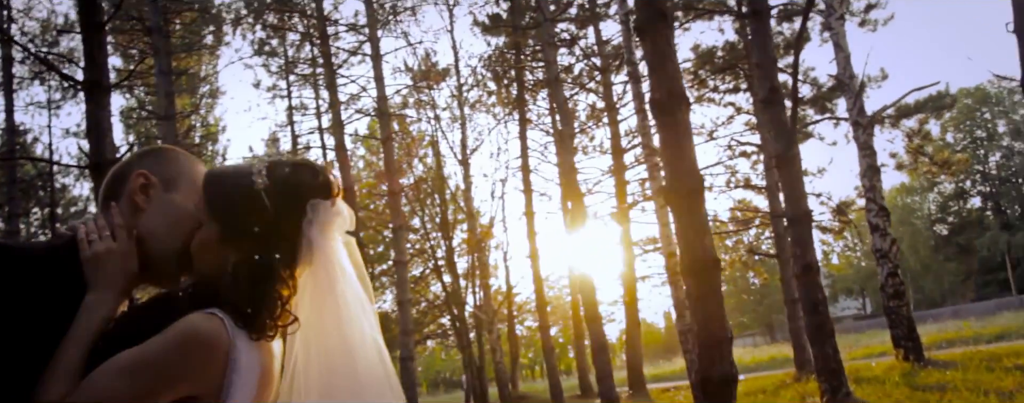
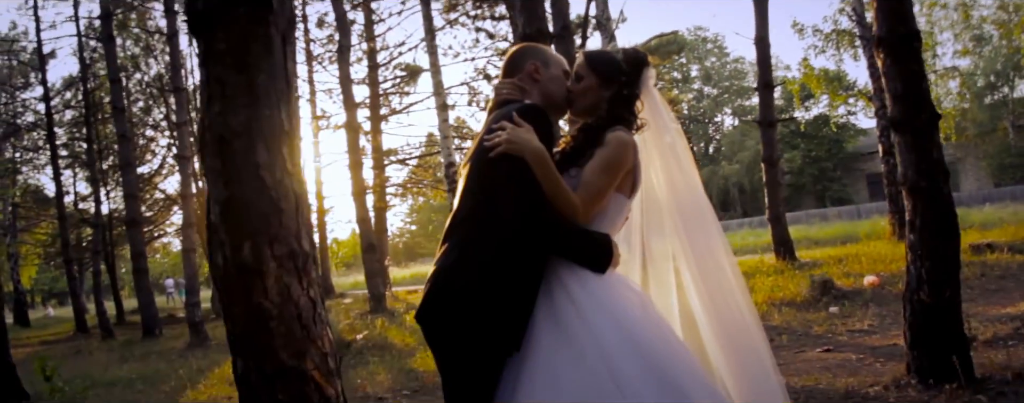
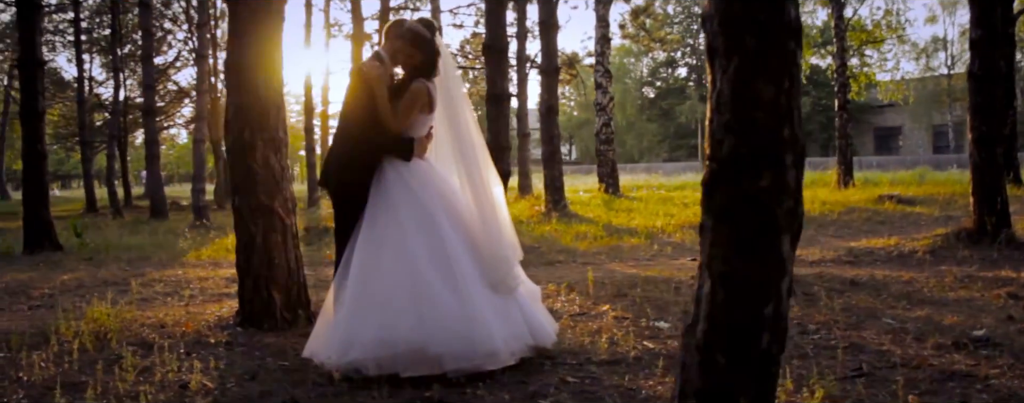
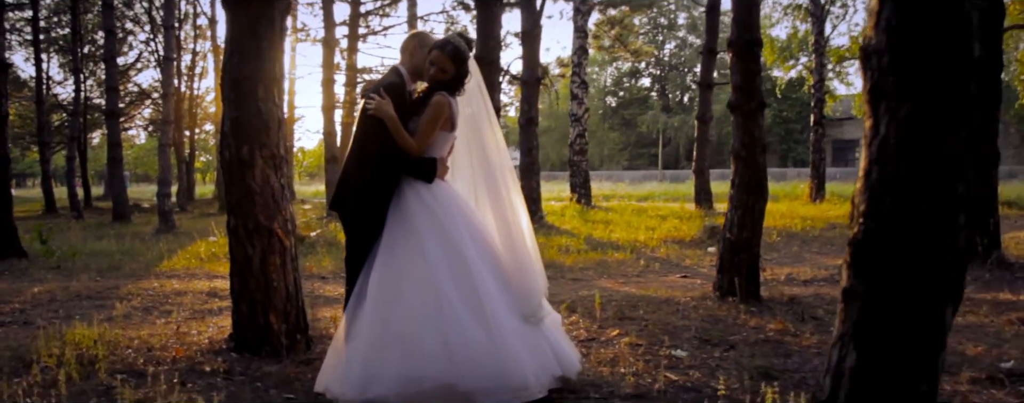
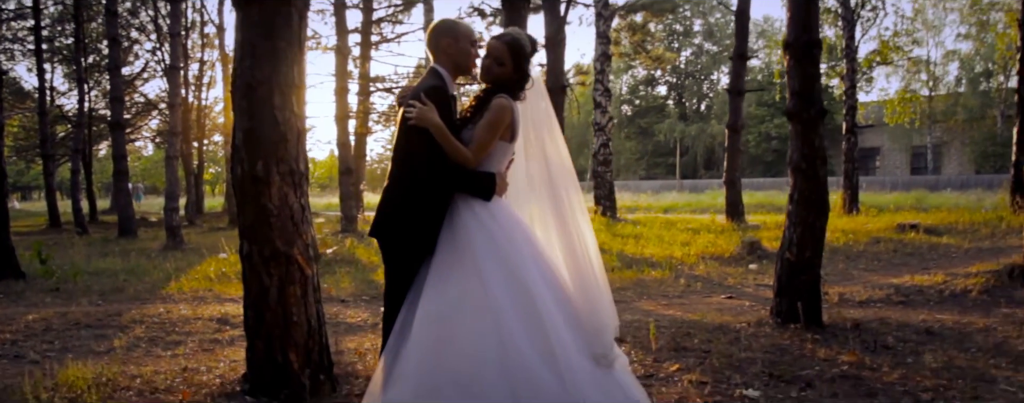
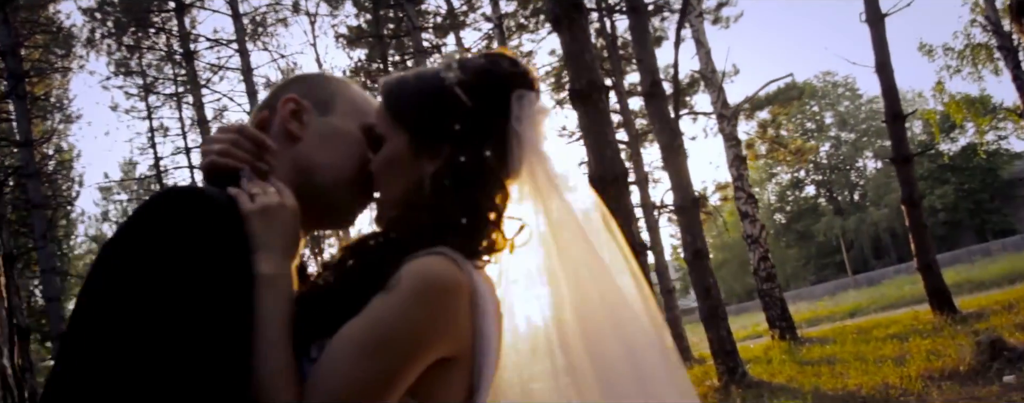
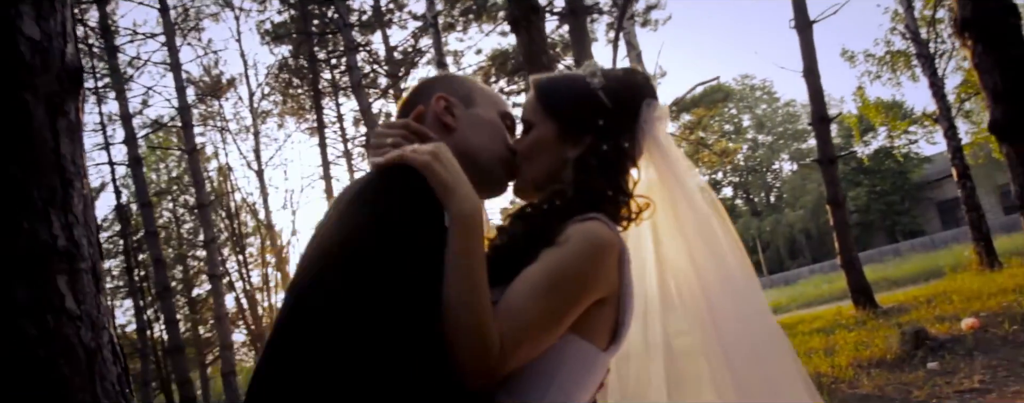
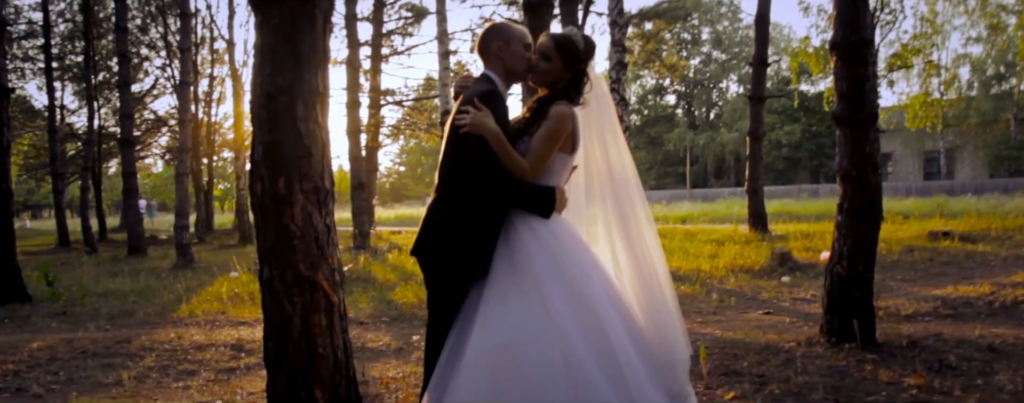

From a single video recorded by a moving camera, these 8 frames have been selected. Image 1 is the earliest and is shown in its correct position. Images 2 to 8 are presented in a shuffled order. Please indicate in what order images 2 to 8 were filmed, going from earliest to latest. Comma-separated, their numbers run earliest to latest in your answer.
6, 7, 2, 8, 5, 4, 3
